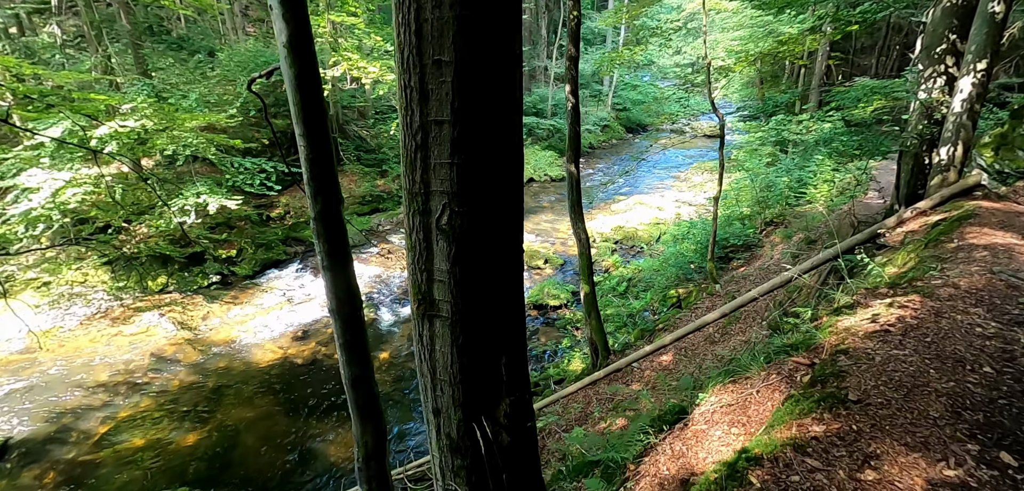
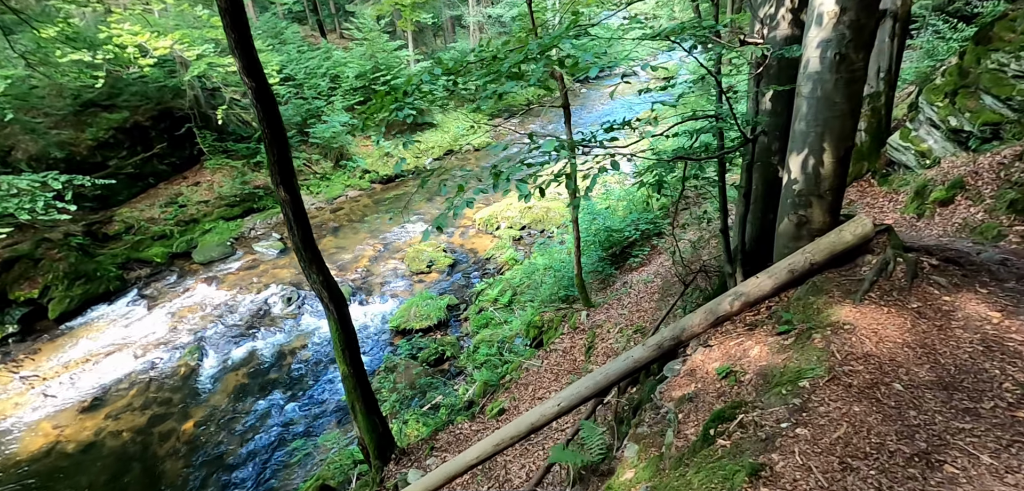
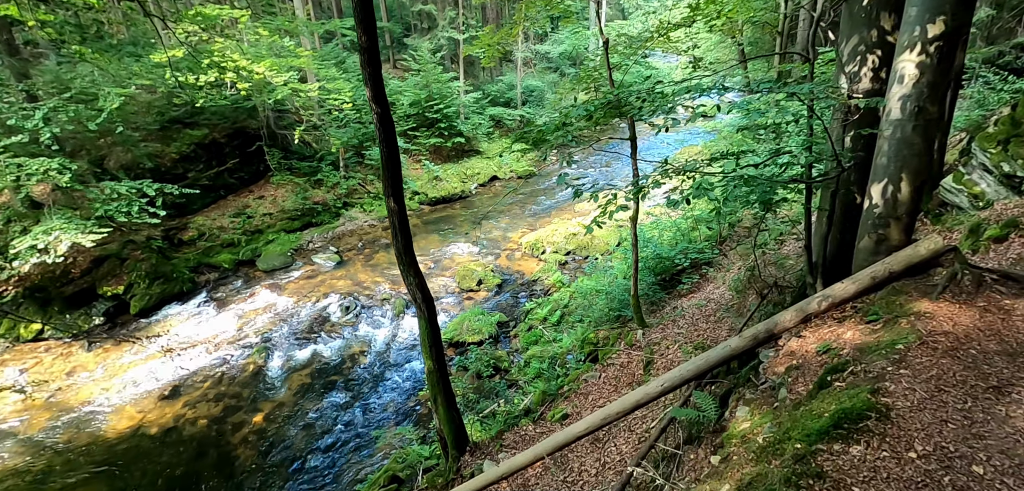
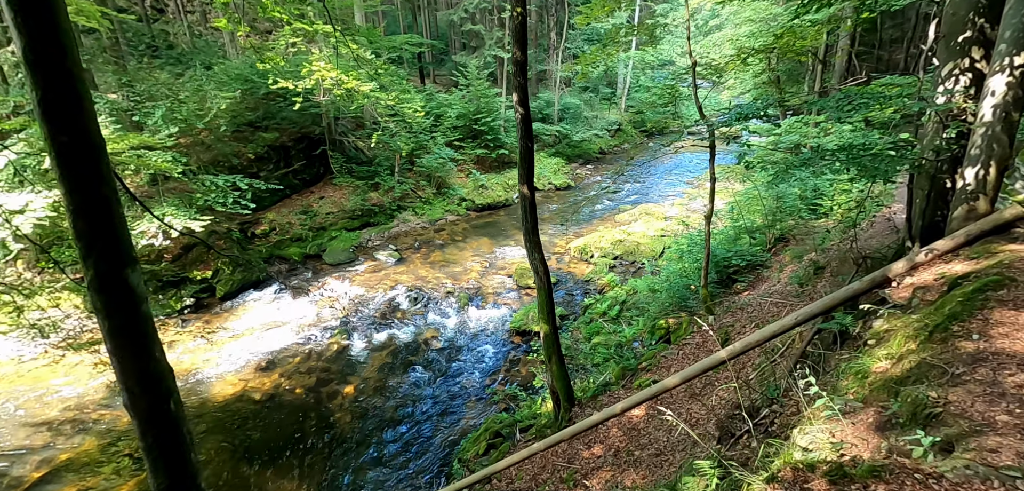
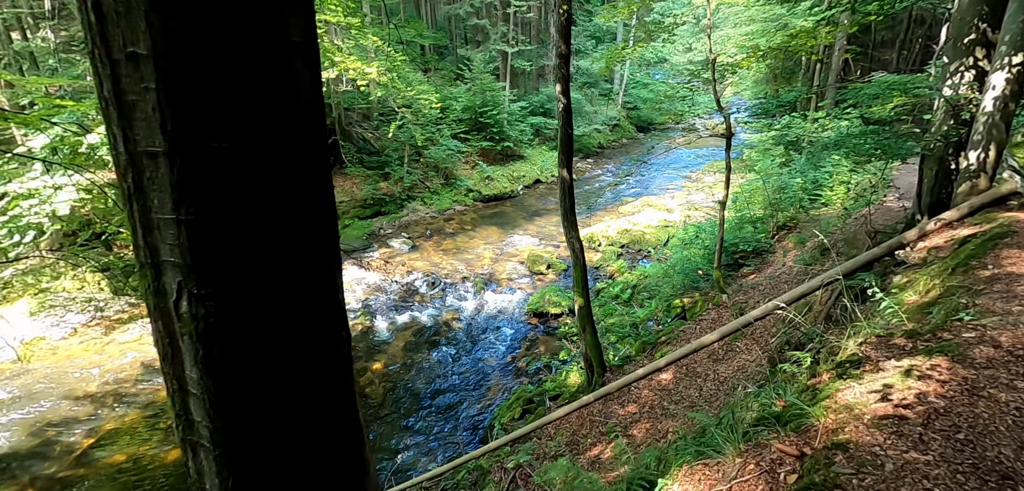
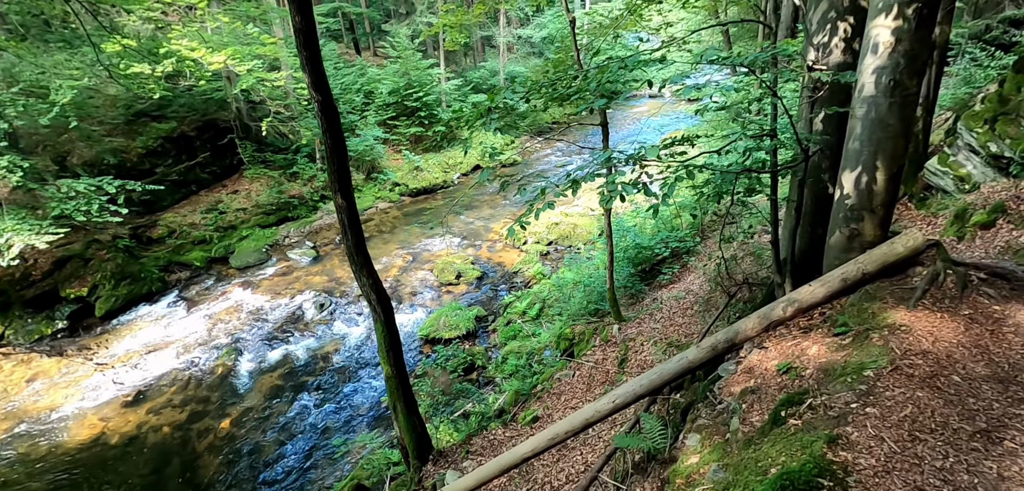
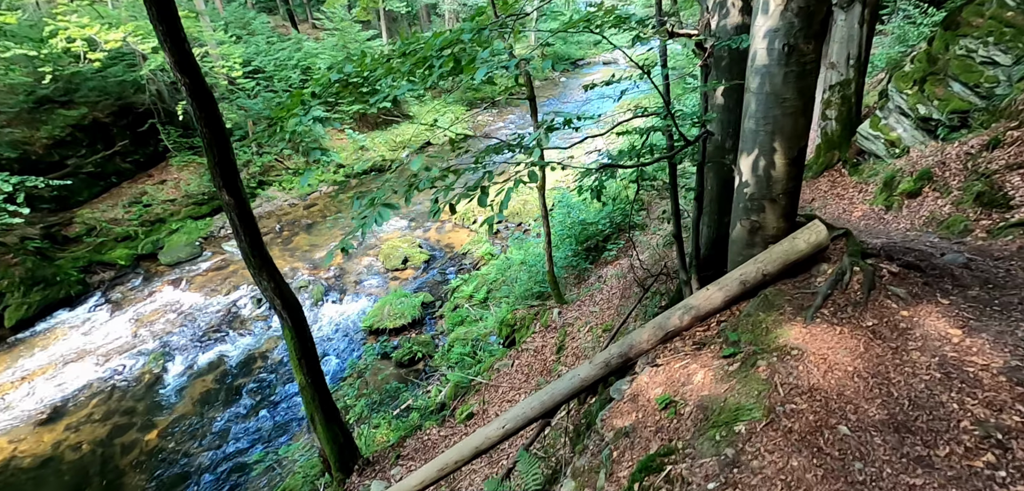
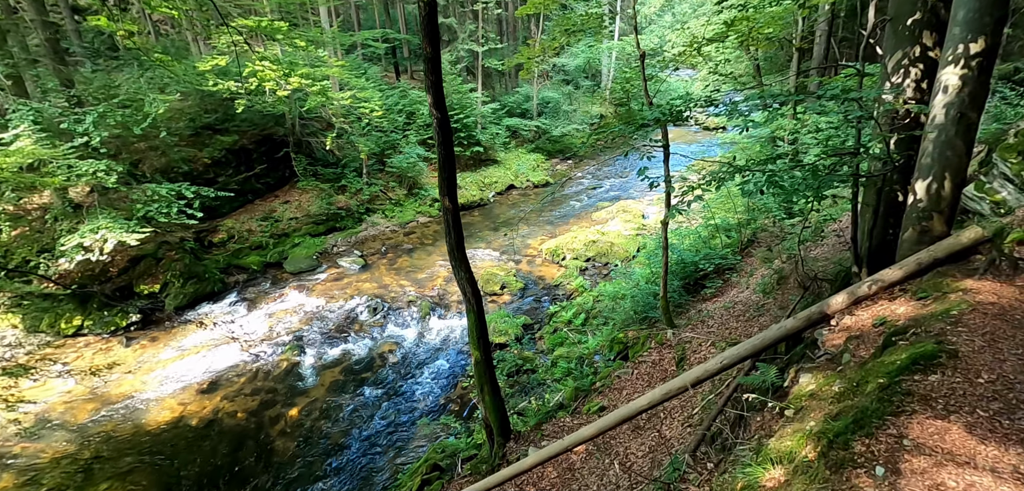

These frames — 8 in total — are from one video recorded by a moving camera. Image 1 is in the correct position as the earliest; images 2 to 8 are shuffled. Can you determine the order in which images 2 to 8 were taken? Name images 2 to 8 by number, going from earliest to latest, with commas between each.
5, 4, 8, 3, 6, 2, 7
